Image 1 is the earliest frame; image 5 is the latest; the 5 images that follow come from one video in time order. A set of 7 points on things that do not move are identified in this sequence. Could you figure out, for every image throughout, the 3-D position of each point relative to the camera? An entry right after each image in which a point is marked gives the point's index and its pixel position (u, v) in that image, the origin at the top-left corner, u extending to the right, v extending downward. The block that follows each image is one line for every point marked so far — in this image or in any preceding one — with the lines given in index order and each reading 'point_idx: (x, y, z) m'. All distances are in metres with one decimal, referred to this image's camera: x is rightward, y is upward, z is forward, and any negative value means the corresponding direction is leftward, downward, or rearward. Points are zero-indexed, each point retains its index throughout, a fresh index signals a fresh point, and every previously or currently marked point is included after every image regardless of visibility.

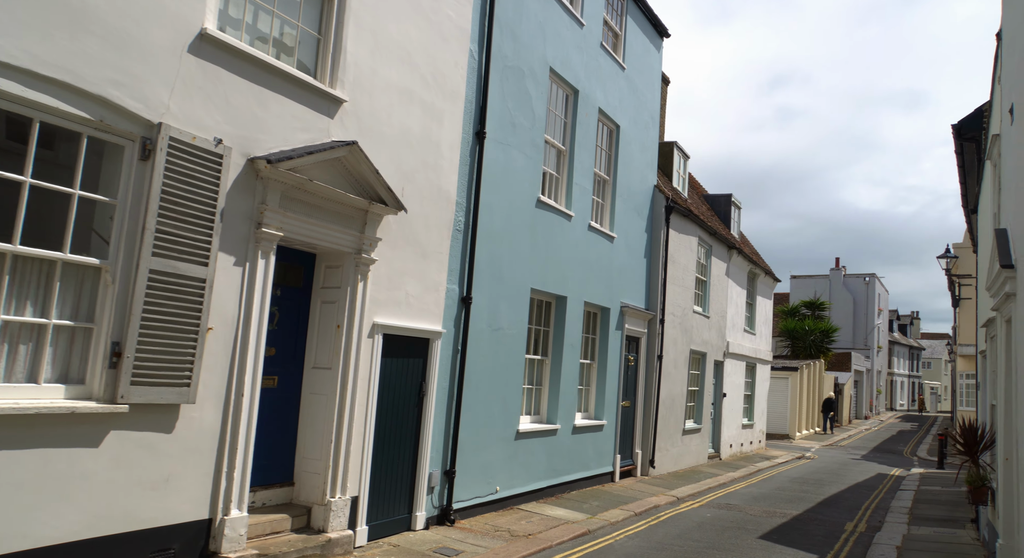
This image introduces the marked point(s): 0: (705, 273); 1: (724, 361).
0: (+4.5, +0.2, +18.6) m
1: (+5.4, -2.1, +20.0) m
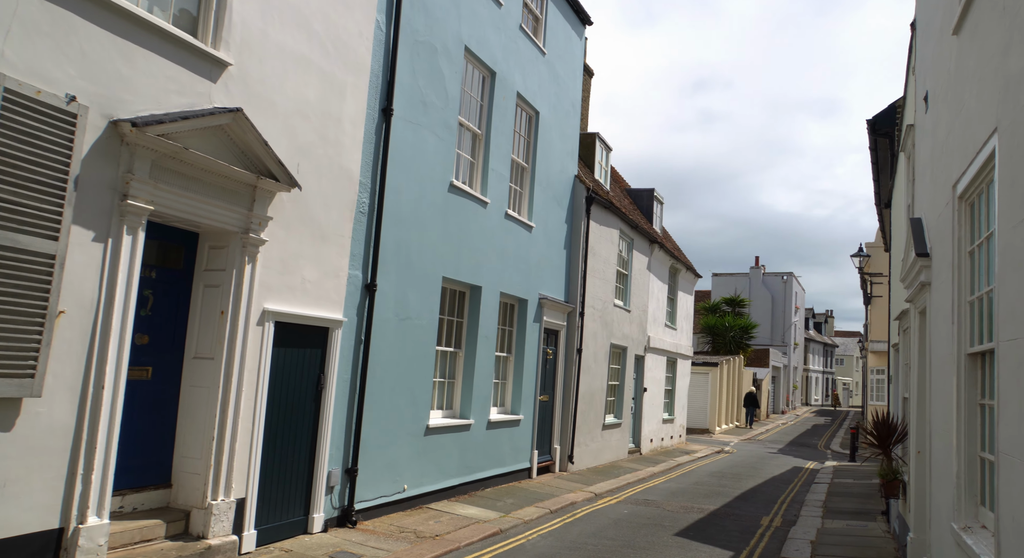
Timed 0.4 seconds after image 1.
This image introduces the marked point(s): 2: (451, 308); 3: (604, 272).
0: (+2.6, +0.3, +18.4) m
1: (+3.3, -2.0, +19.9) m
2: (-0.9, -0.4, +11.2) m
3: (+1.8, +0.1, +16.4) m
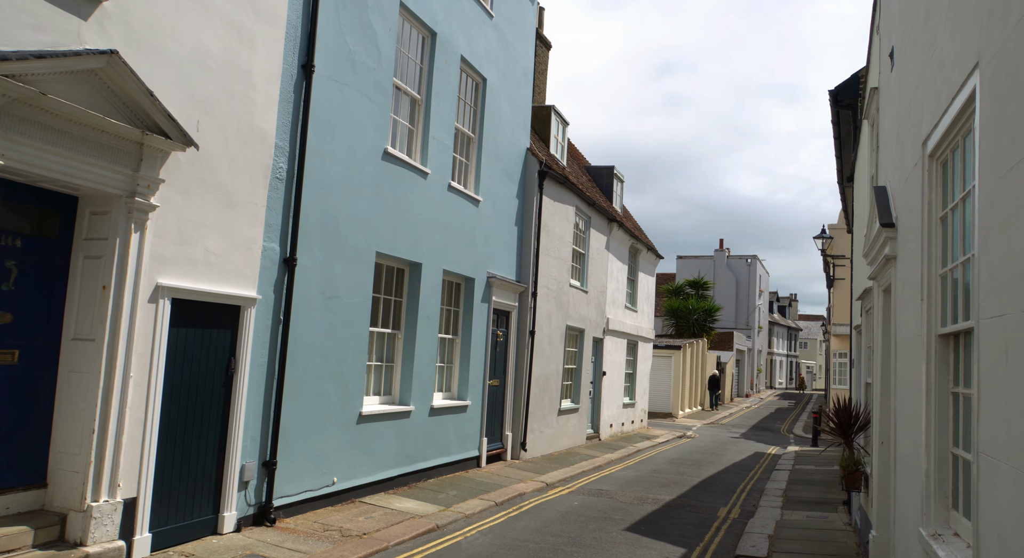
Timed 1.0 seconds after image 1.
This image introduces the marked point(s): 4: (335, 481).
0: (+1.6, +0.8, +17.8) m
1: (+2.2, -1.5, +19.3) m
2: (-1.7, -0.1, +10.4) m
3: (+0.9, +0.6, +15.7) m
4: (-2.0, -2.3, +9.0) m
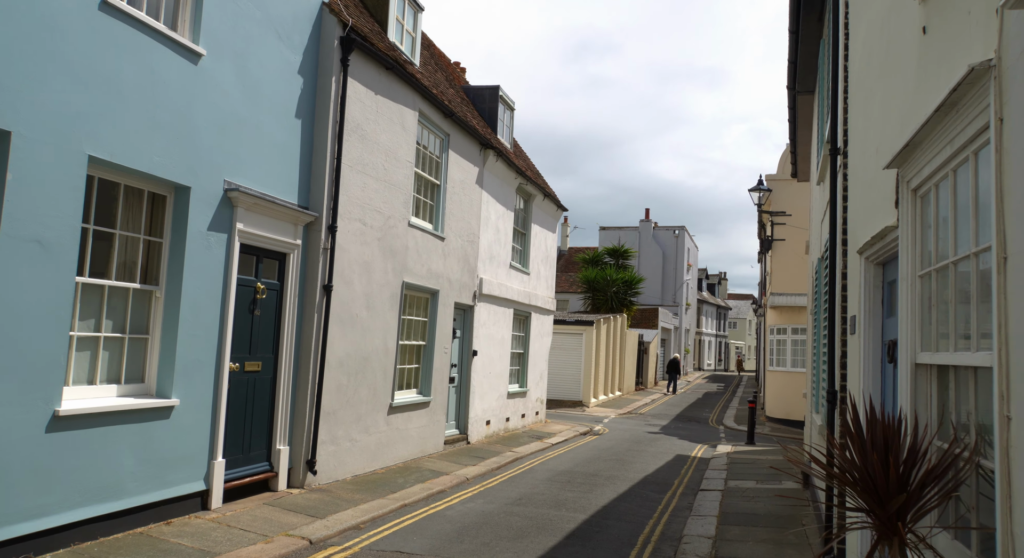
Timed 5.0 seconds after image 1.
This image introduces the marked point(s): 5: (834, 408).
0: (-1.2, +1.7, +12.6) m
1: (-0.7, -0.5, +14.2) m
2: (-3.8, +0.7, +5.0) m
3: (-1.8, +1.5, +10.5) m
4: (-4.1, -1.5, +3.6) m
5: (+2.6, -1.0, +6.4) m
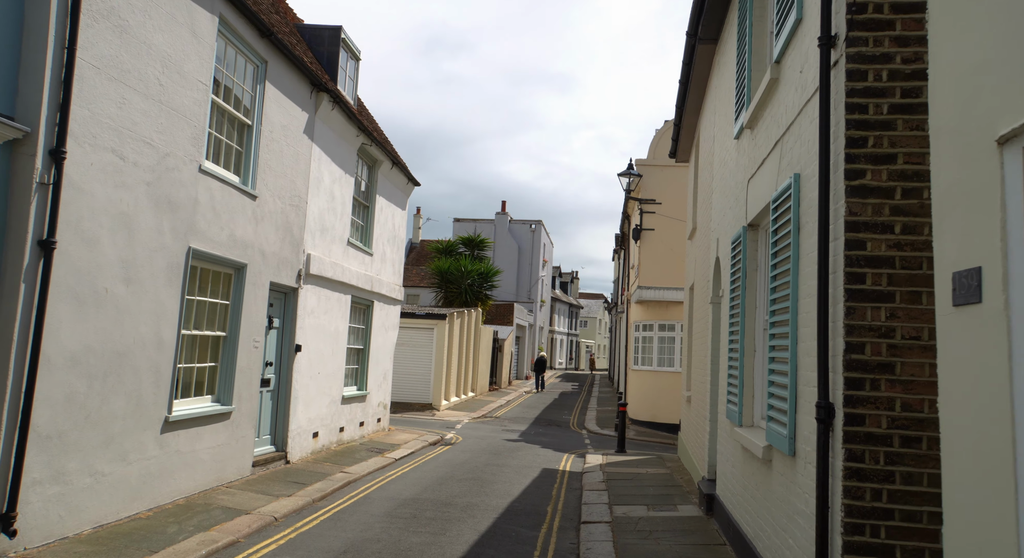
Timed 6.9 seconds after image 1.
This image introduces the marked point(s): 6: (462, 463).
0: (-3.2, +2.1, +9.5) m
1: (-3.1, -0.1, +11.2) m
2: (-4.4, +1.1, +1.6) m
3: (-3.4, +1.8, +7.3) m
4: (-4.4, -1.2, +0.1) m
5: (+1.7, -0.8, +4.2) m
6: (-0.8, -3.1, +13.2) m
